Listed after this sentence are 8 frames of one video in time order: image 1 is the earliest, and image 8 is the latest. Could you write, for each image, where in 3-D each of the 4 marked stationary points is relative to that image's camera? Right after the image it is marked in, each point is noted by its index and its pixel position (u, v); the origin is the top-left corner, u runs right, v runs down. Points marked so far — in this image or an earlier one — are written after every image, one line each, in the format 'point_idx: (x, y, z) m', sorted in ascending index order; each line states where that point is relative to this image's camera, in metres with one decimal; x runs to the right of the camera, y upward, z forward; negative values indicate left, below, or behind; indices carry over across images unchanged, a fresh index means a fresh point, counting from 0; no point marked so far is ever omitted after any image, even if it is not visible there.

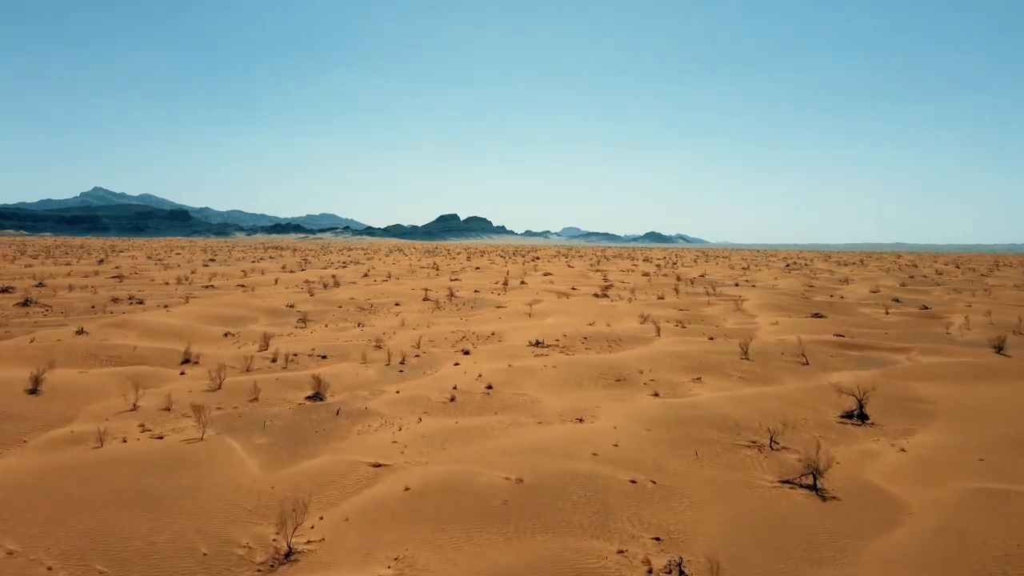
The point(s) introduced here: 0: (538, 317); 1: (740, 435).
0: (+0.5, -0.6, +19.5) m
1: (+1.9, -1.2, +7.9) m
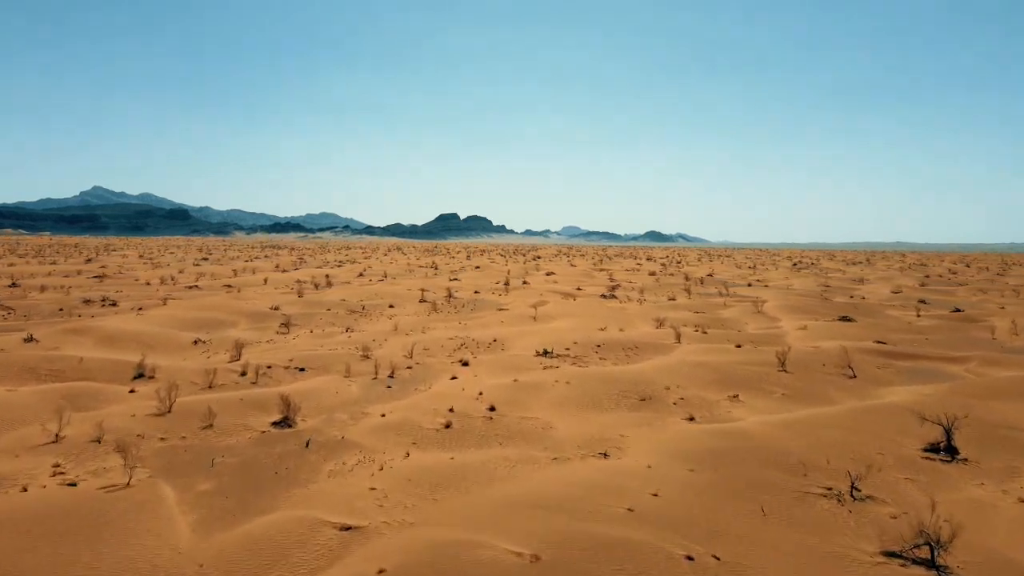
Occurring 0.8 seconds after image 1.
0: (+0.6, -0.6, +17.9) m
1: (+2.0, -1.3, +6.3) m
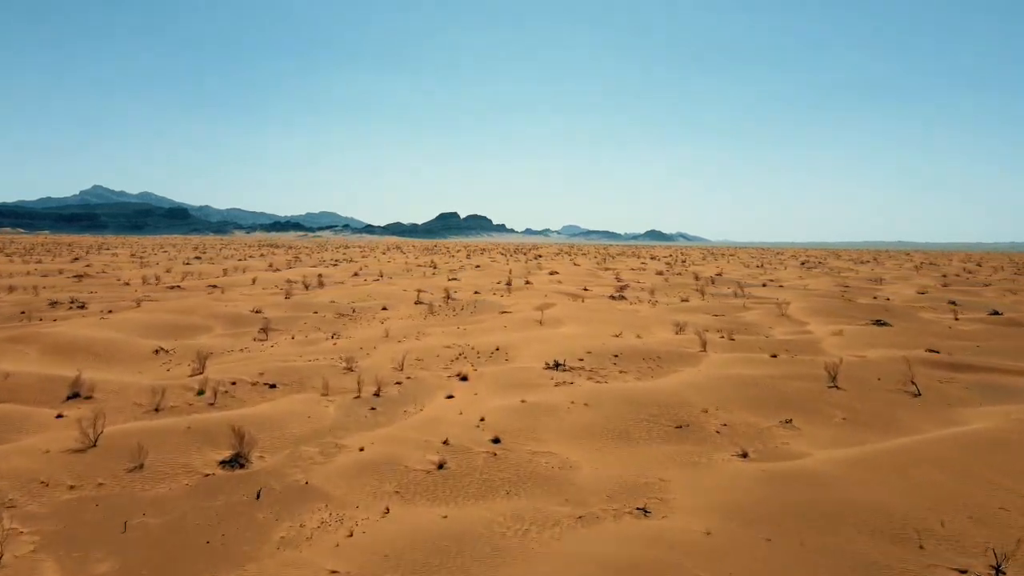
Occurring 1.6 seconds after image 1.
0: (+0.7, -0.7, +16.2) m
1: (+2.0, -1.3, +4.6) m
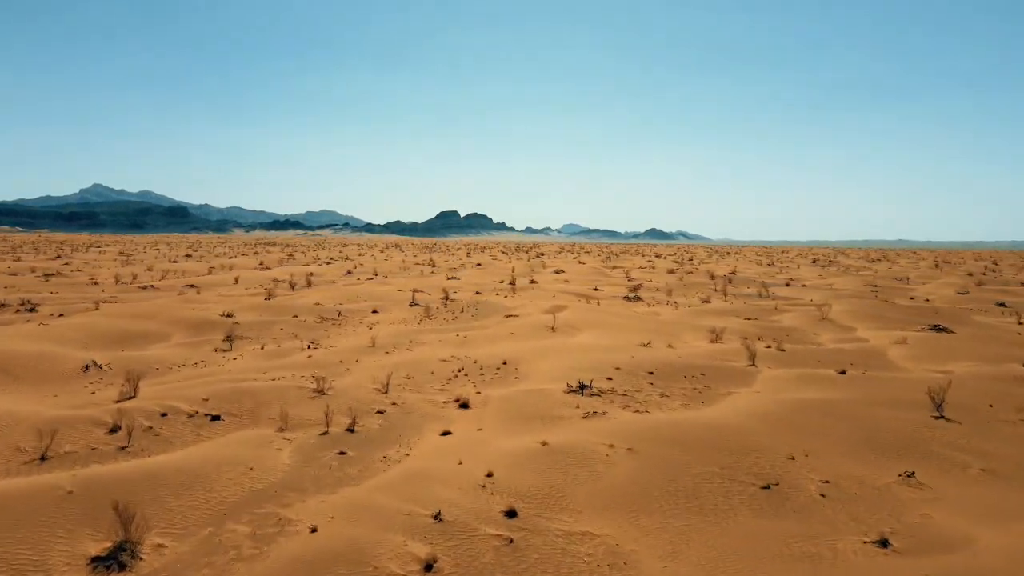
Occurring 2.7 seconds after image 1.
0: (+0.8, -0.7, +14.0) m
1: (+2.1, -1.3, +2.4) m
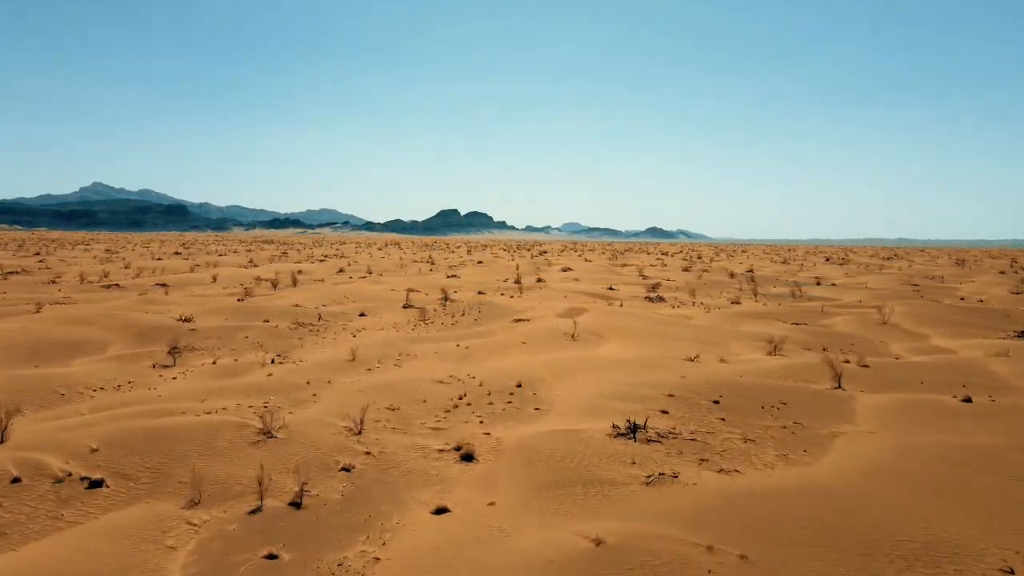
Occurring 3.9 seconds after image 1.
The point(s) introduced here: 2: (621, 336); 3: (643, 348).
0: (+0.9, -0.7, +11.5) m
1: (+2.3, -1.3, -0.1) m
2: (+1.4, -0.6, +12.2) m
3: (+1.5, -0.7, +11.1) m
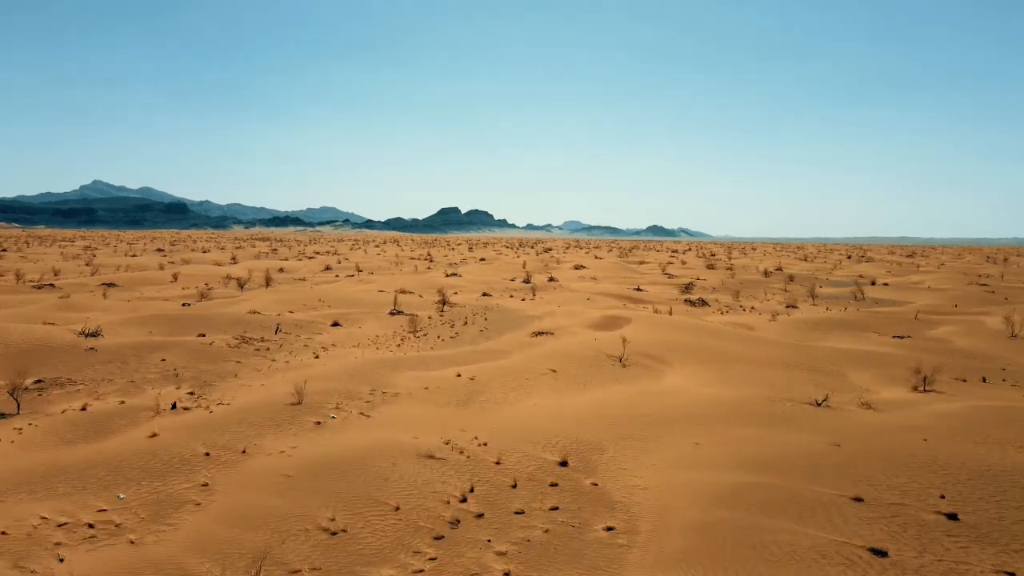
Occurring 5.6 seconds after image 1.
0: (+1.1, -0.7, +8.0) m
1: (+2.5, -1.4, -3.6) m
2: (+1.6, -0.7, +8.7) m
3: (+1.7, -0.7, +7.6) m
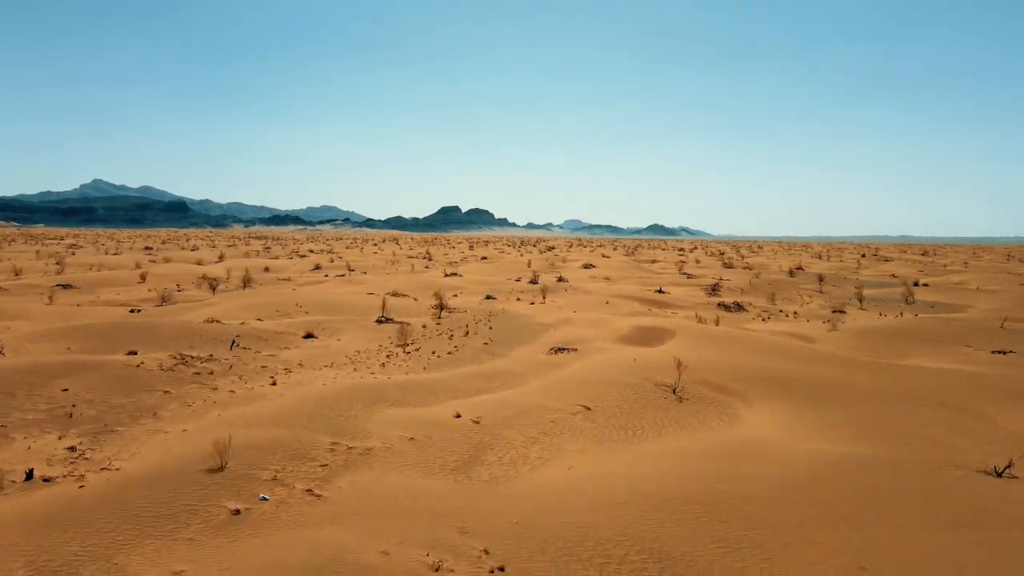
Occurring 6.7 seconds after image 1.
0: (+1.2, -0.8, +5.8) m
1: (+2.6, -1.4, -5.8) m
2: (+1.7, -0.7, +6.5) m
3: (+1.8, -0.8, +5.4) m
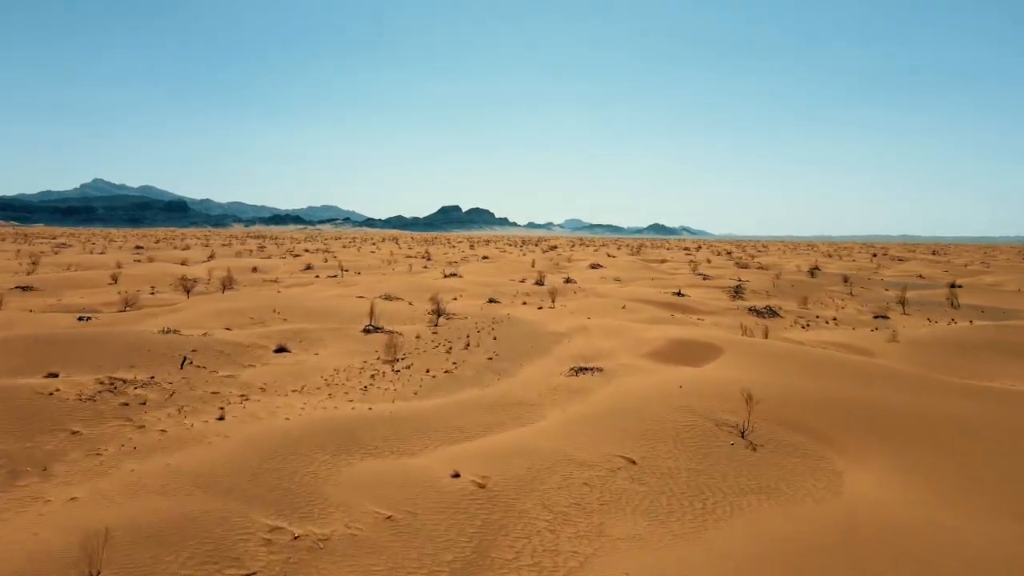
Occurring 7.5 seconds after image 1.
0: (+1.3, -0.8, +4.3) m
1: (+2.7, -1.5, -7.3) m
2: (+1.8, -0.7, +4.9) m
3: (+1.9, -0.8, +3.8) m
